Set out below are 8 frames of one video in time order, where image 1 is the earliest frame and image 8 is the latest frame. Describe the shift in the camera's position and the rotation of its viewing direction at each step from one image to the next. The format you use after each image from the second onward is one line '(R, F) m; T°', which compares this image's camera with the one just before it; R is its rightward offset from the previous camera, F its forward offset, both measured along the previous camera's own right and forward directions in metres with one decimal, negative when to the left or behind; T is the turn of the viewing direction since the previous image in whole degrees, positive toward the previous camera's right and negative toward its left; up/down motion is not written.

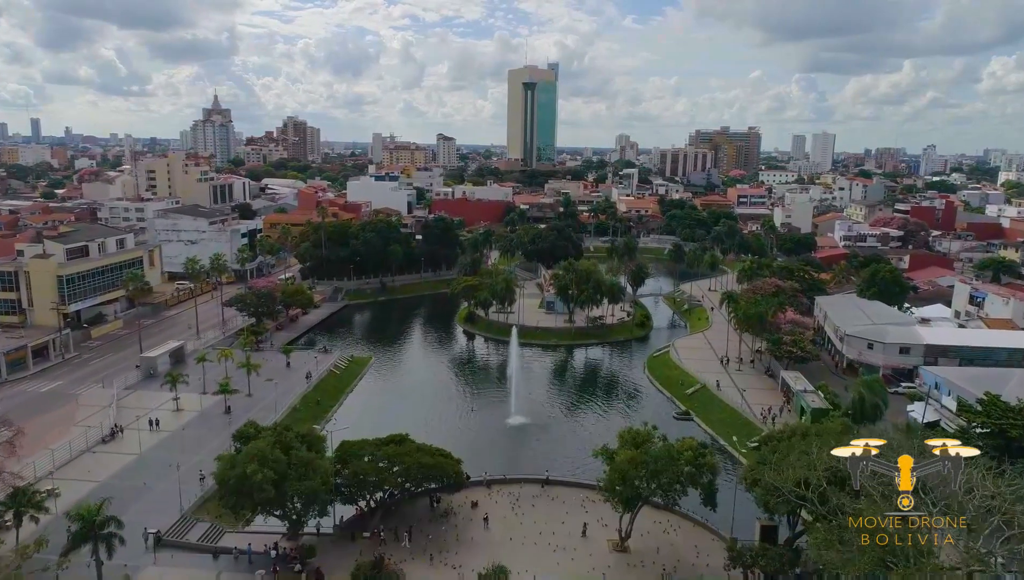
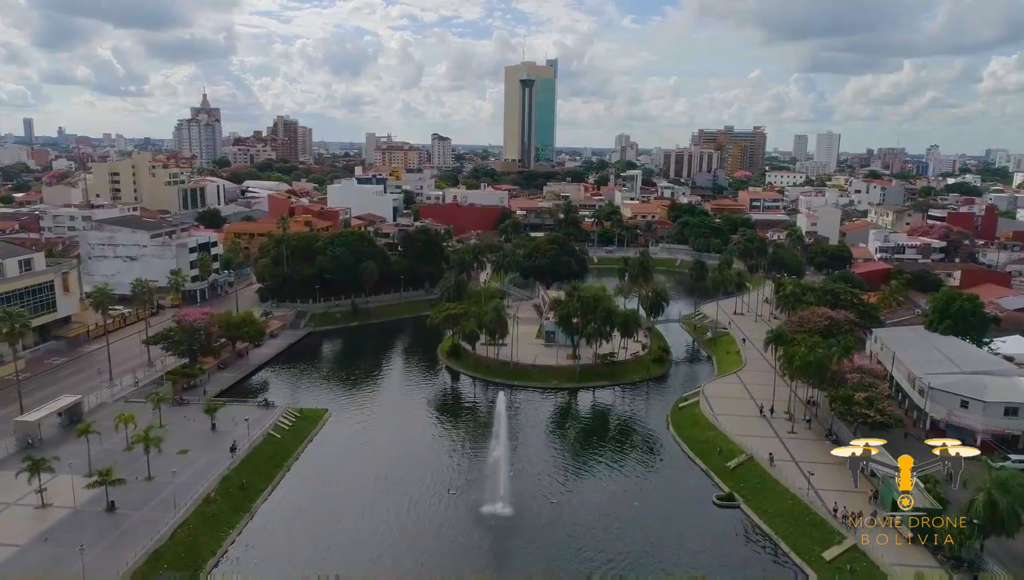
(+0.5, +11.7) m; 0°
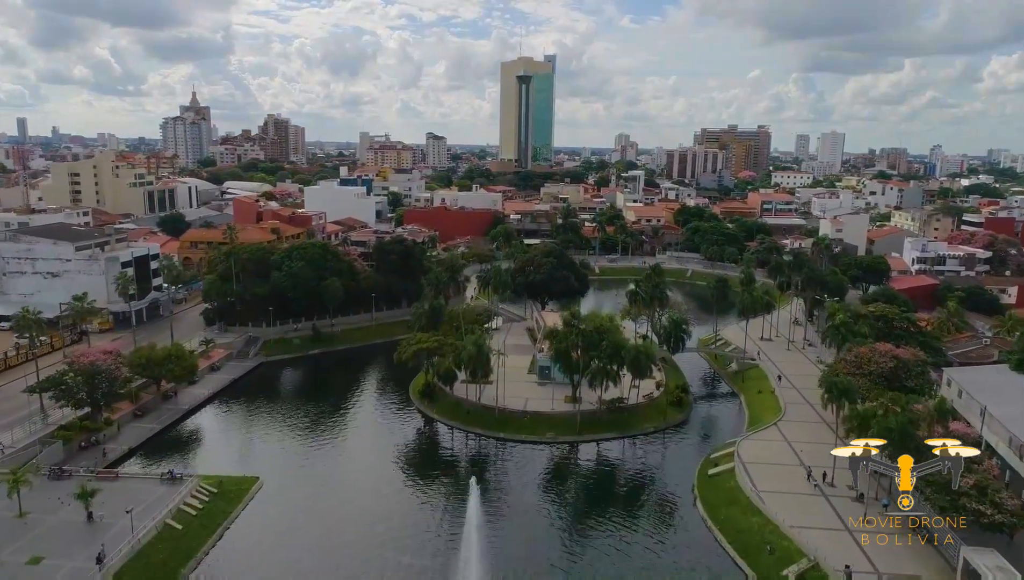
(+0.8, +10.4) m; 0°
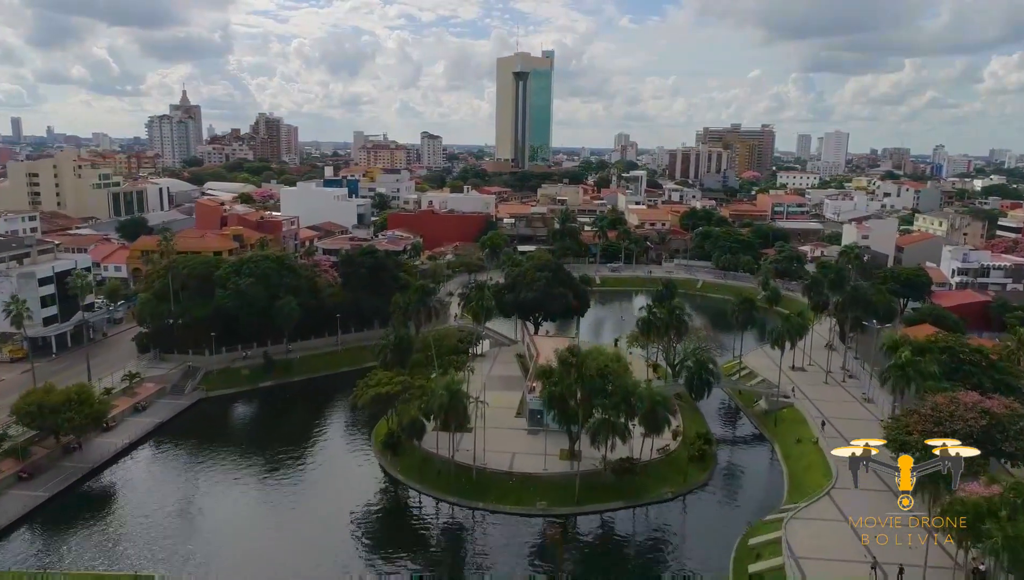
(+0.8, +9.1) m; 0°
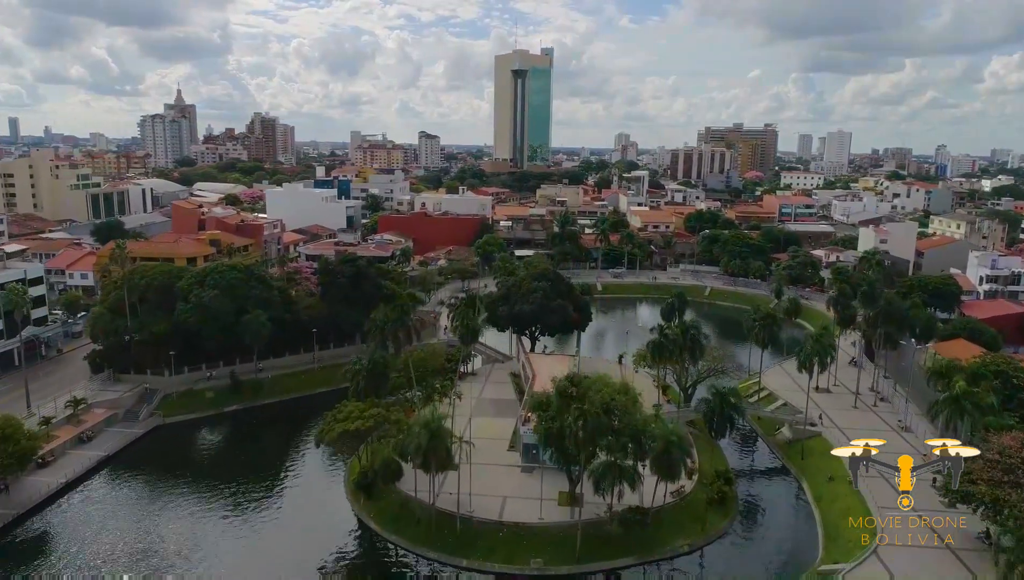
(+0.4, +5.1) m; 0°
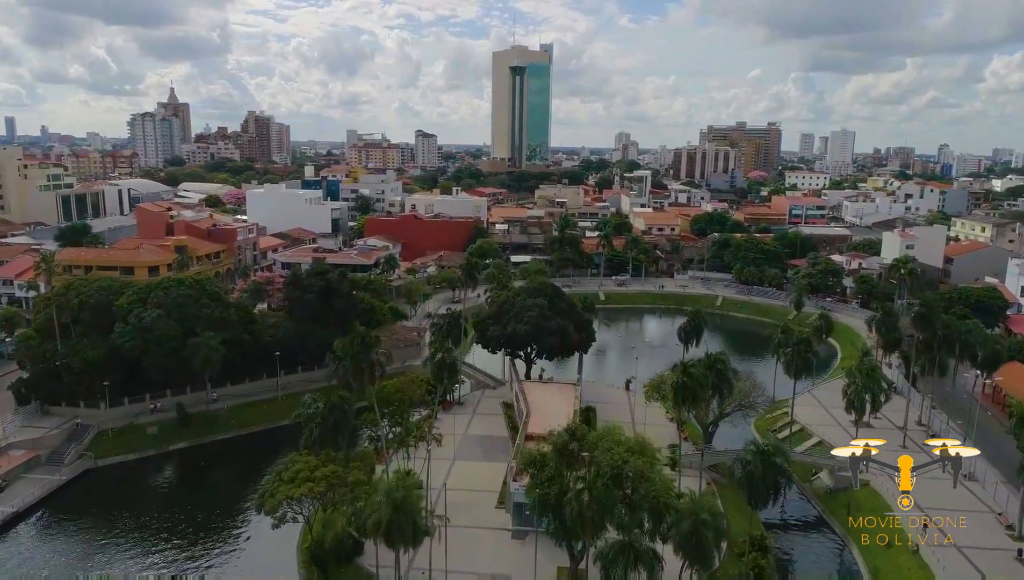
(+0.4, +6.3) m; 0°
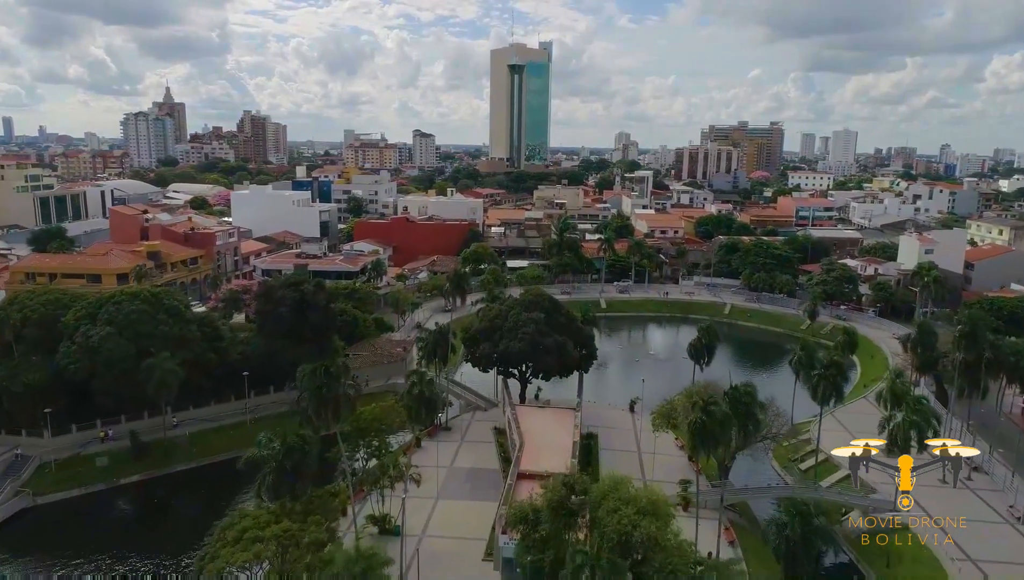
(+0.3, +4.1) m; 0°
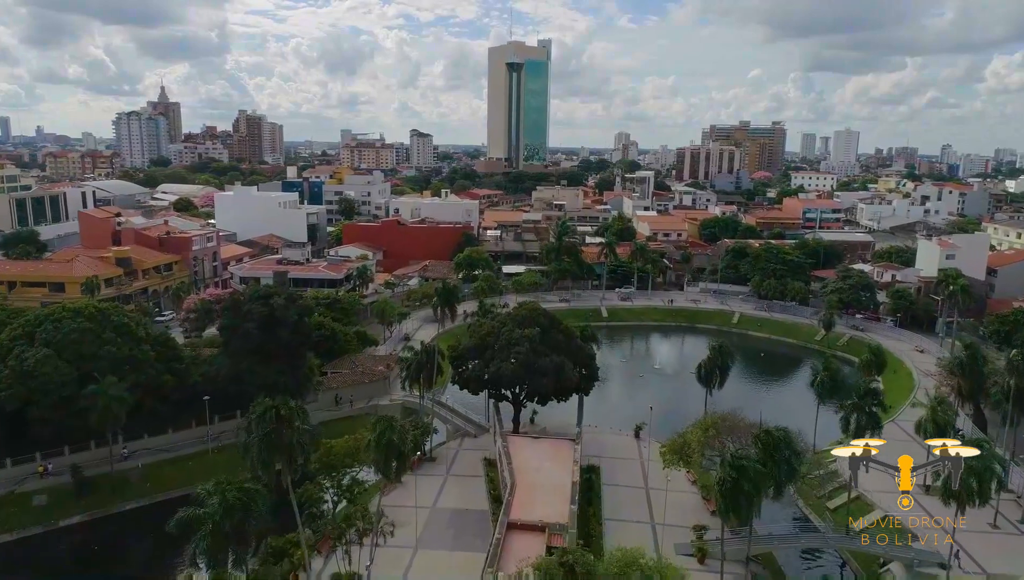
(+0.3, +4.1) m; 0°
